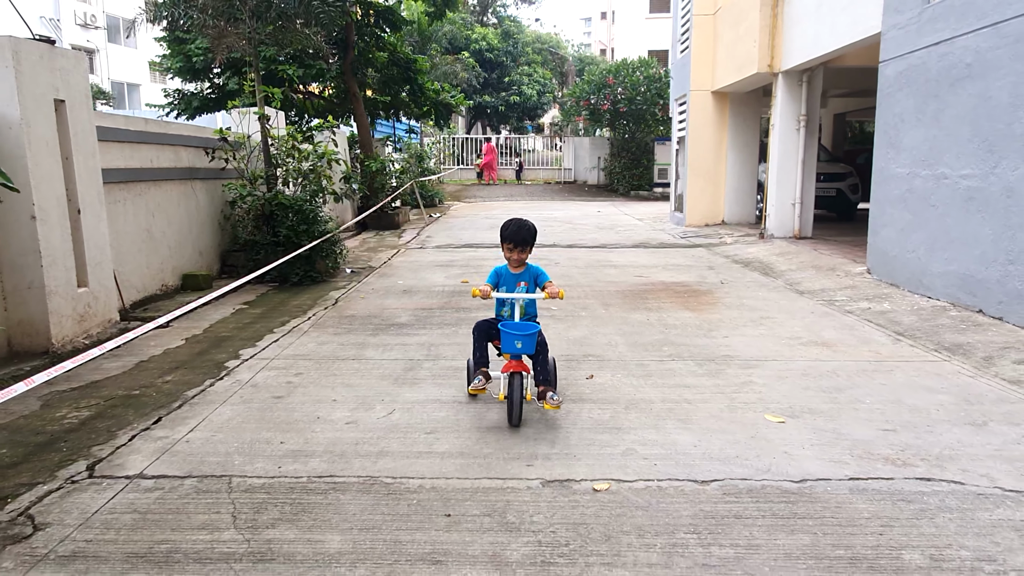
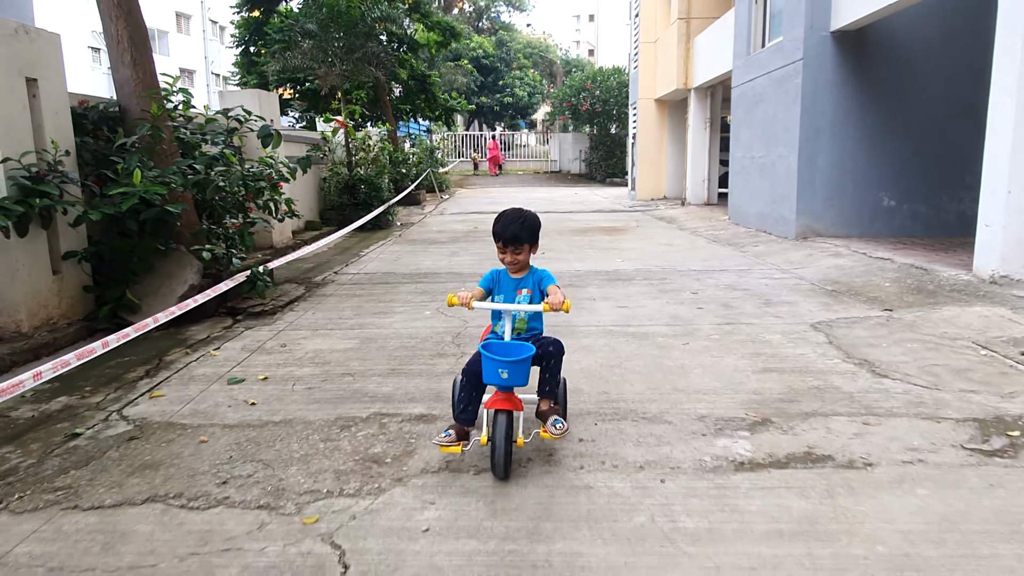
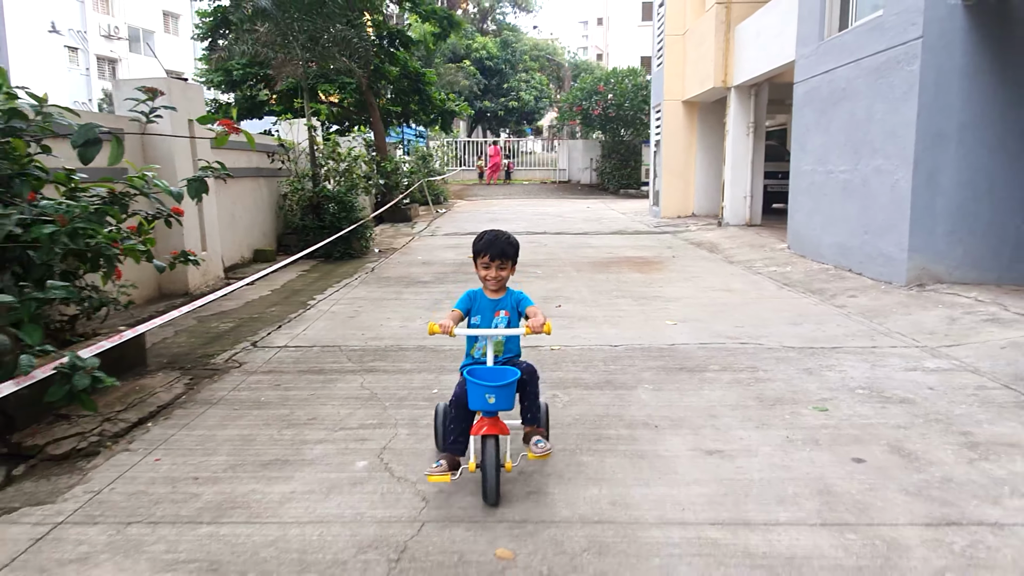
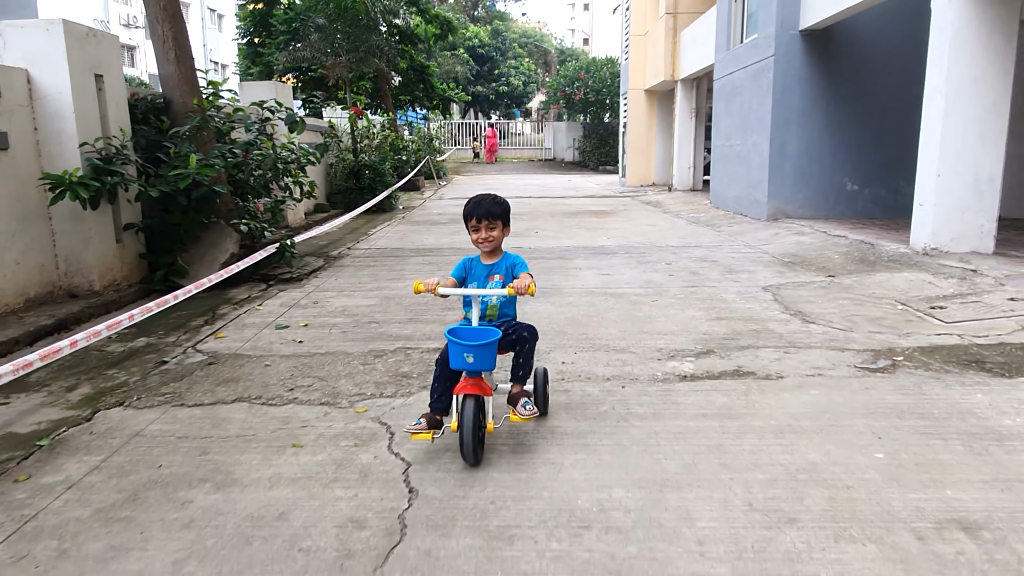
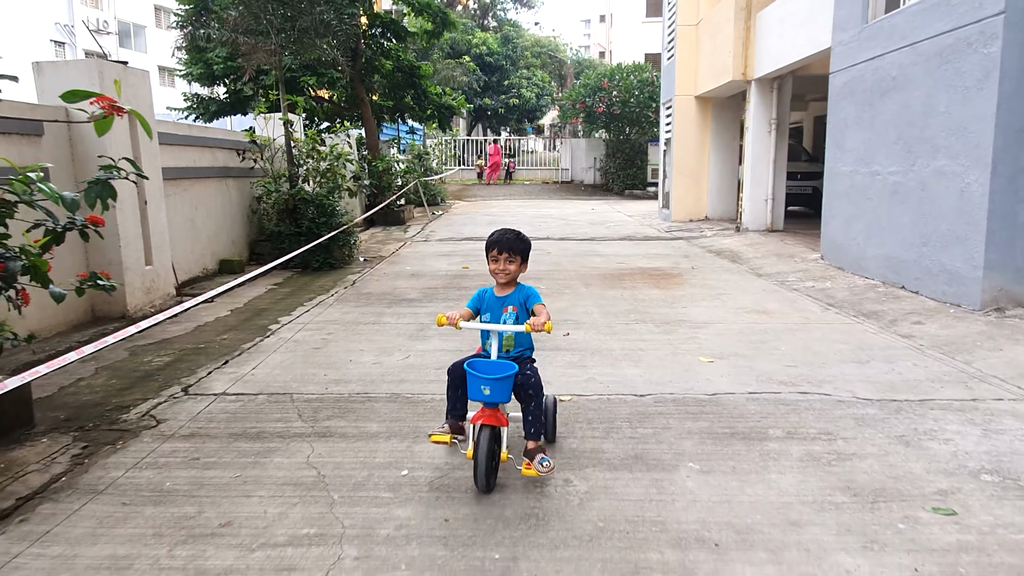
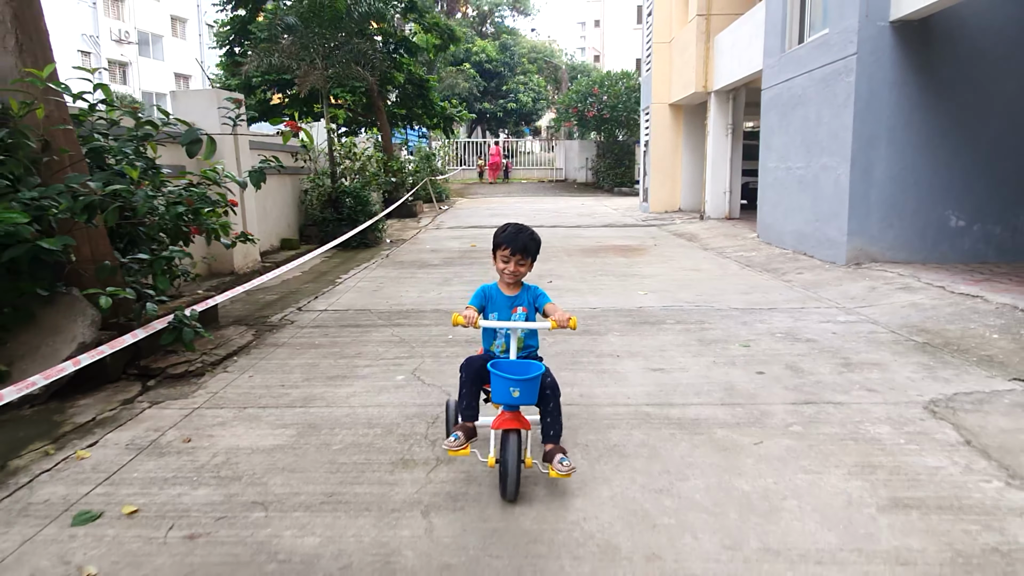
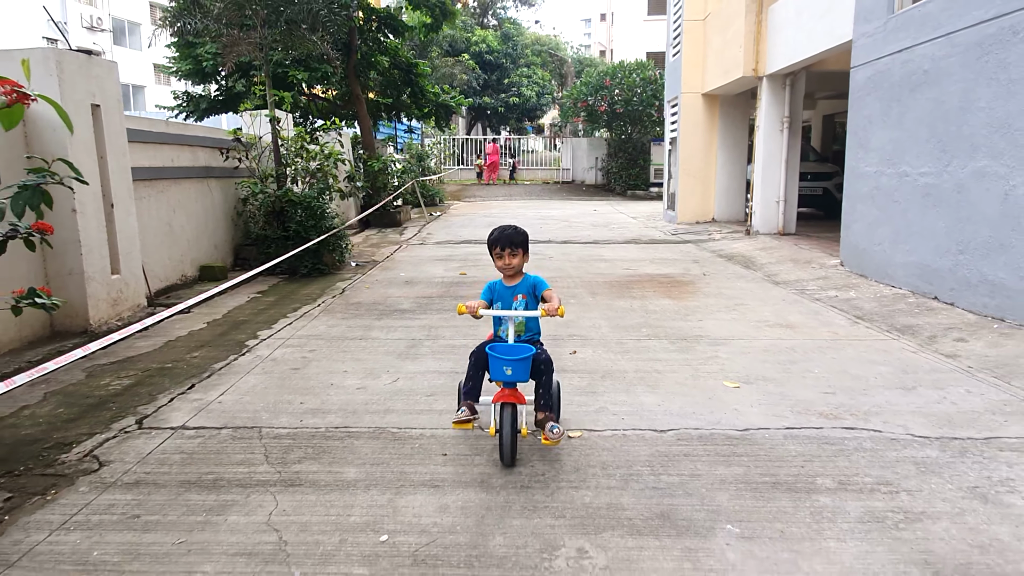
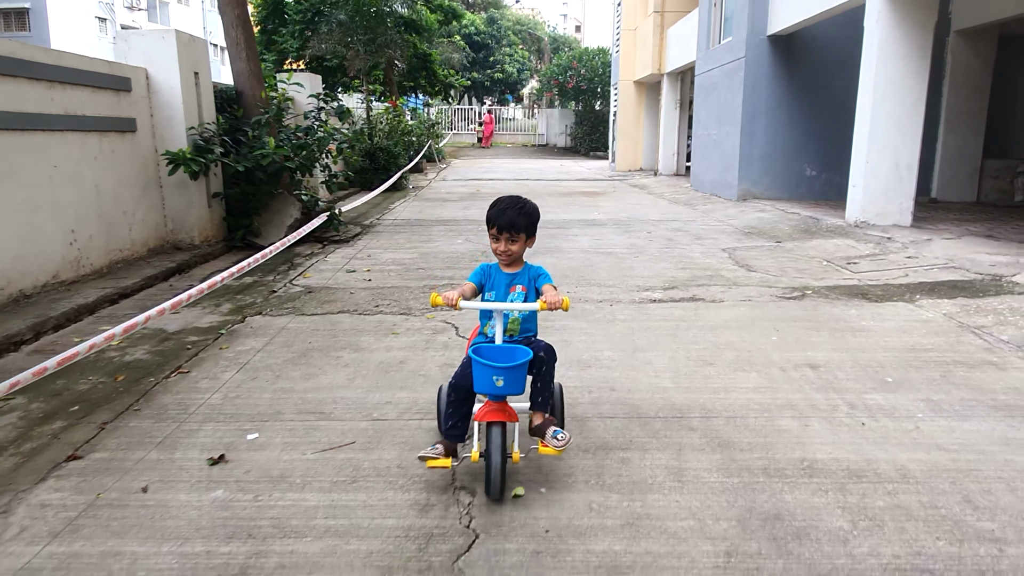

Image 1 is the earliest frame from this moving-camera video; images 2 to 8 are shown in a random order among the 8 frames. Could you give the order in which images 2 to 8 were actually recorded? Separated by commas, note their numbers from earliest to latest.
7, 5, 3, 6, 2, 4, 8
